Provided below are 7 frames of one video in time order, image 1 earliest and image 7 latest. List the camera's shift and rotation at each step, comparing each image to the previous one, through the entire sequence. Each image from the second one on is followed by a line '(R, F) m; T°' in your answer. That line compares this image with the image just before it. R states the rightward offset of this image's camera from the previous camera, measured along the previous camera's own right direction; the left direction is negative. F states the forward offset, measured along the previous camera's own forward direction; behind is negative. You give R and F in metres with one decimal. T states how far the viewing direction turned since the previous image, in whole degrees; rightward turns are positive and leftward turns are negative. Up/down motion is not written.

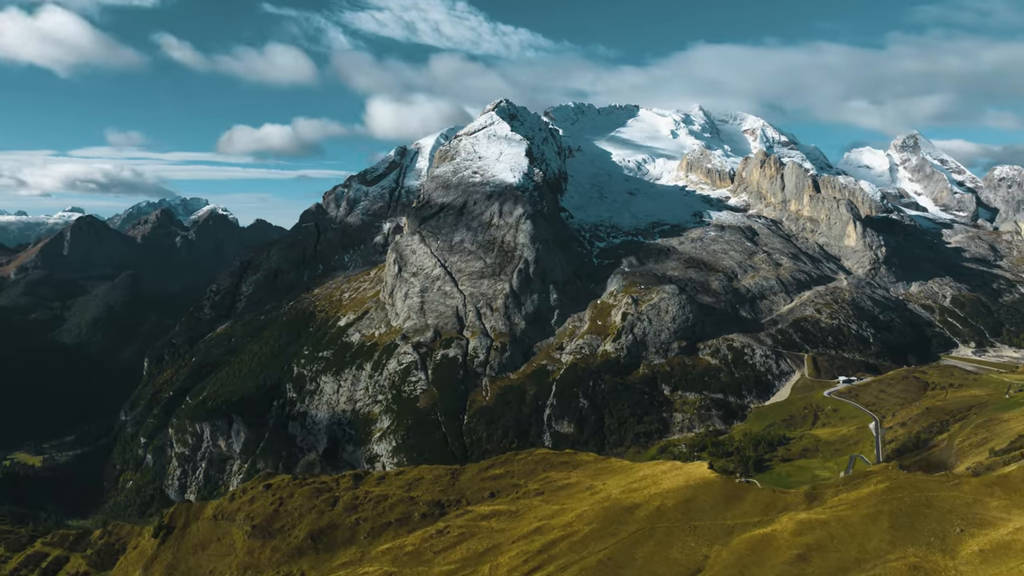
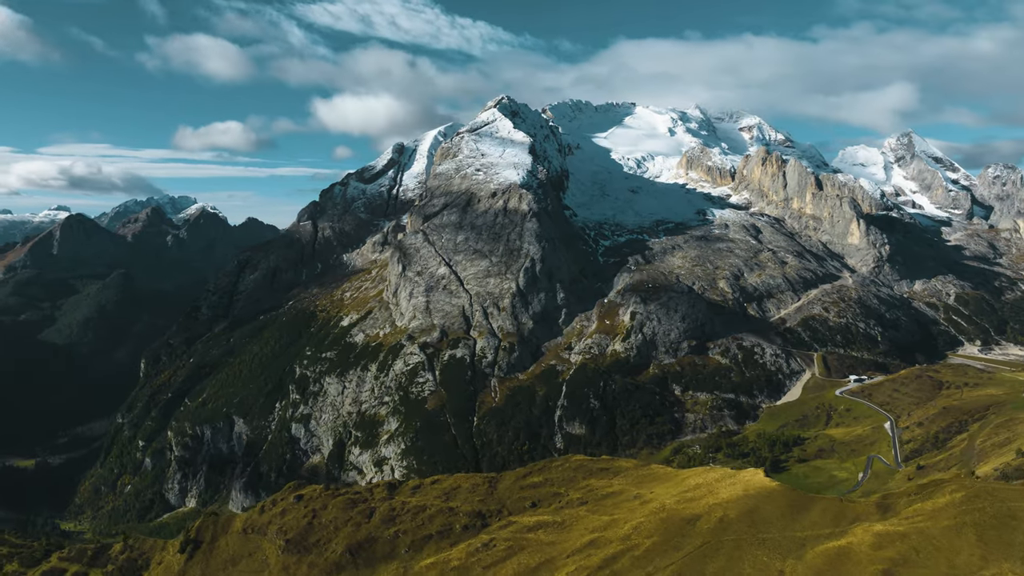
(-7.9, +4.6) m; +1°
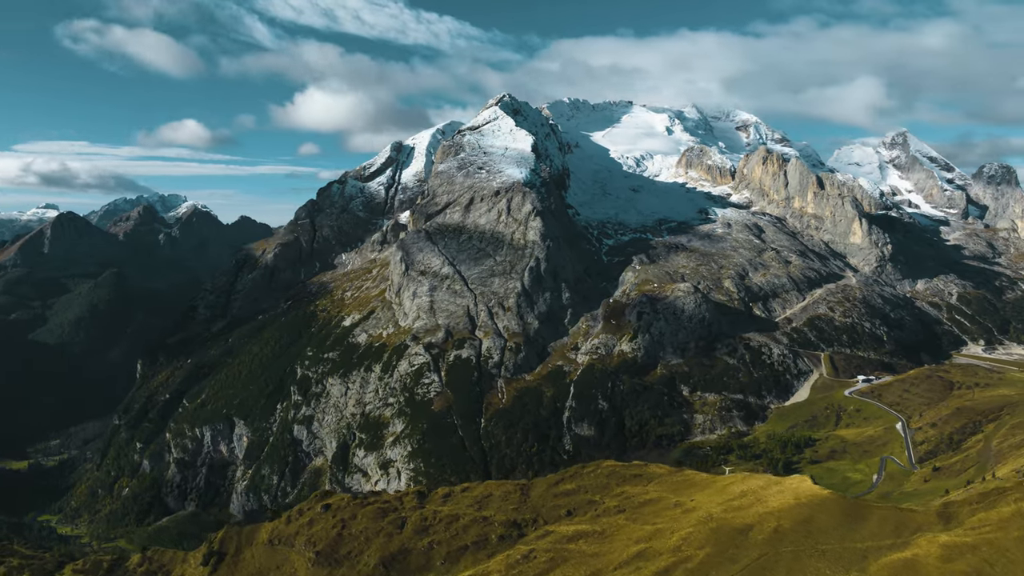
(-6.4, +3.6) m; +1°
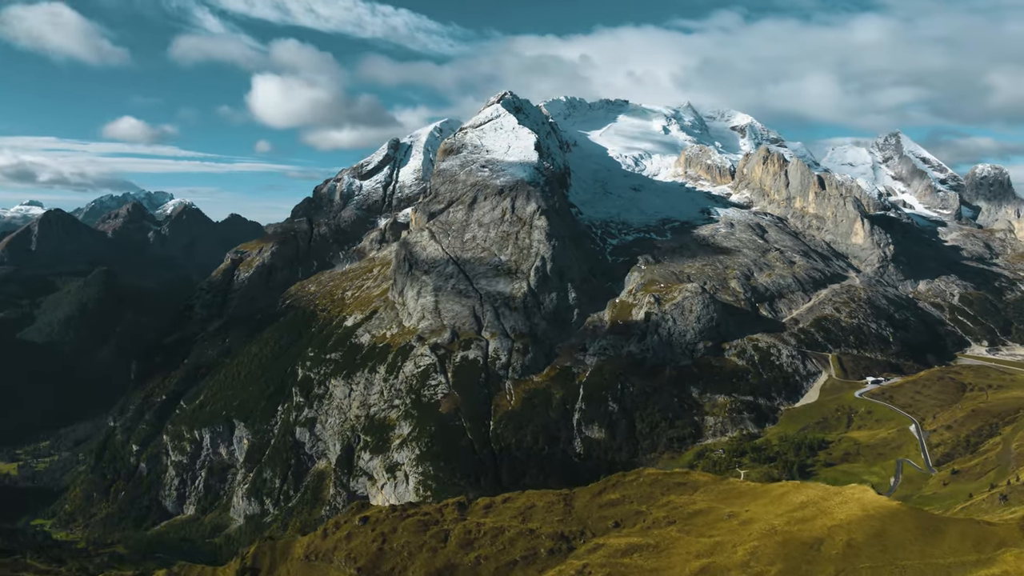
(-8.0, +4.4) m; +1°
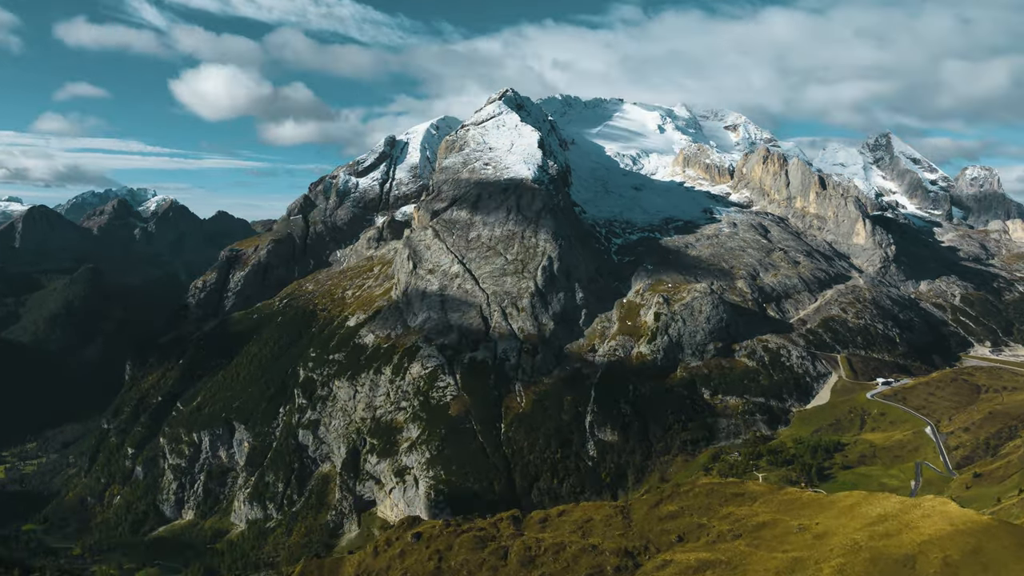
(-9.8, +5.1) m; +1°
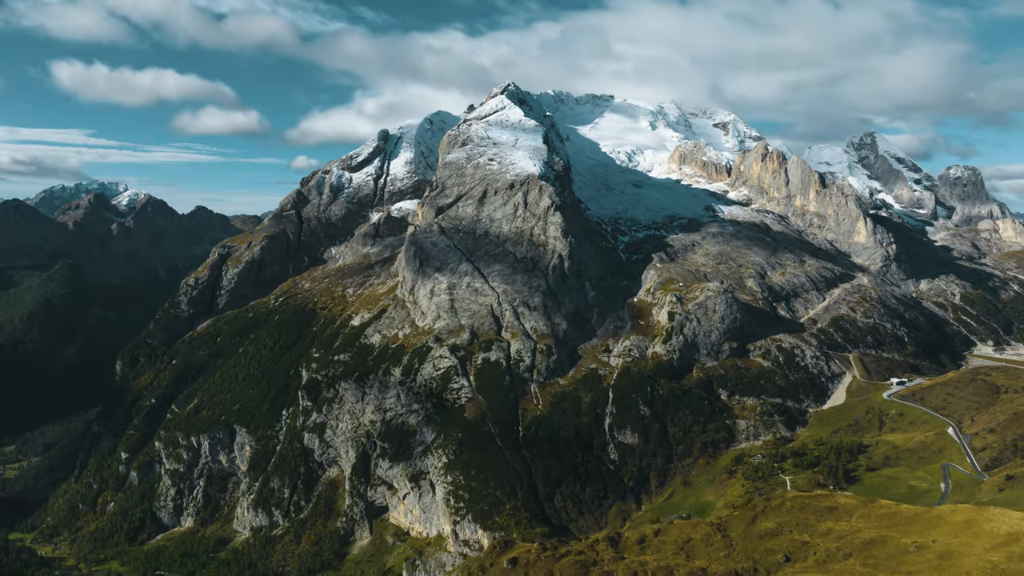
(-14.9, +7.4) m; +2°
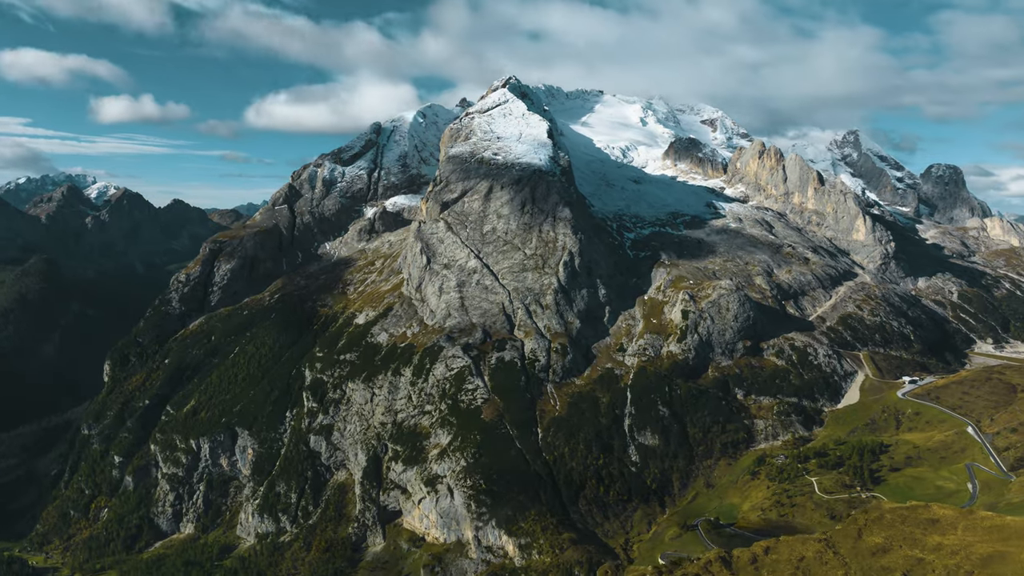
(-15.3, +6.8) m; +2°
